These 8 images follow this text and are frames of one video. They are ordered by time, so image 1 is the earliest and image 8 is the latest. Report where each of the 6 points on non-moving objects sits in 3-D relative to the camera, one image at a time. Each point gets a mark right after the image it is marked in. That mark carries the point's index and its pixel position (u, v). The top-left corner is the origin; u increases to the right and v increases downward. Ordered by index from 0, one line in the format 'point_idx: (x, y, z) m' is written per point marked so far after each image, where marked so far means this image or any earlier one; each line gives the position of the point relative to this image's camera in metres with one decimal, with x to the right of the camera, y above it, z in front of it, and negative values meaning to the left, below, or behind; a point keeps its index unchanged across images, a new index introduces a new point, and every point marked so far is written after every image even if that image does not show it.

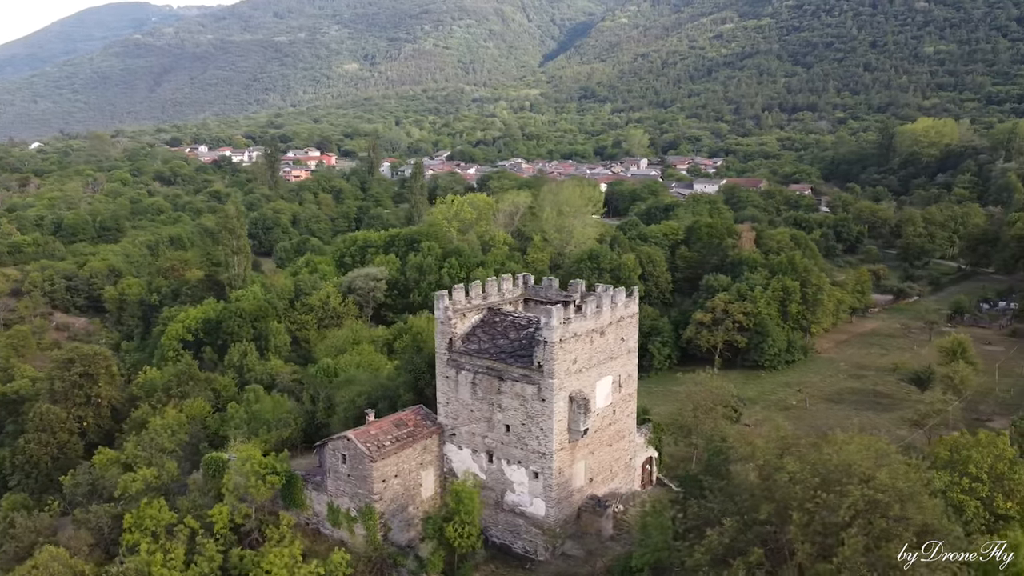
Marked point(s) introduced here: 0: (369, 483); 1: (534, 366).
0: (-3.3, -4.6, +19.1) m
1: (+0.5, -1.8, +18.7) m
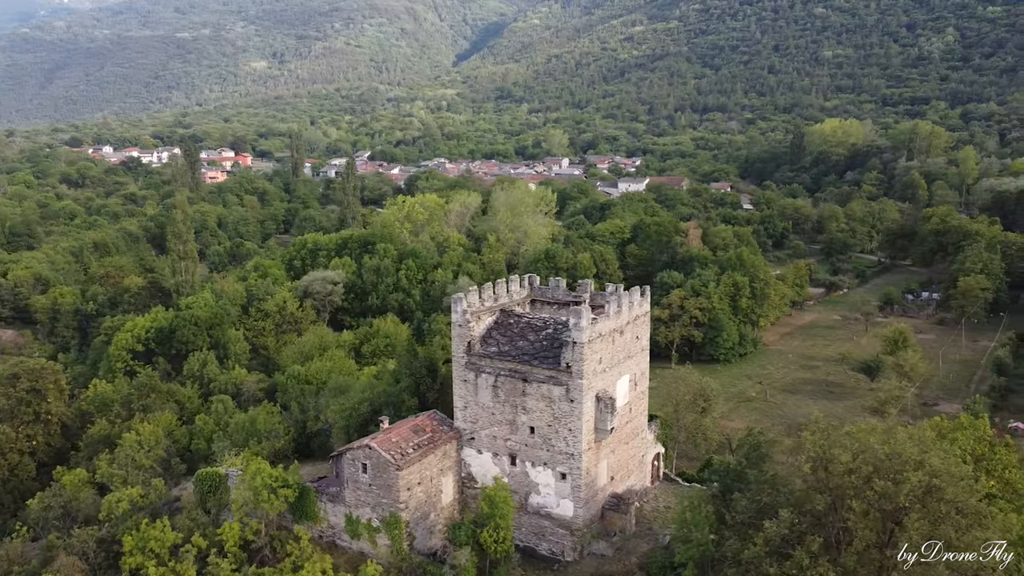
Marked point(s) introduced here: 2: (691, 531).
0: (-2.6, -4.7, +18.7) m
1: (+1.2, -1.8, +18.7) m
2: (+3.8, -5.1, +16.8) m
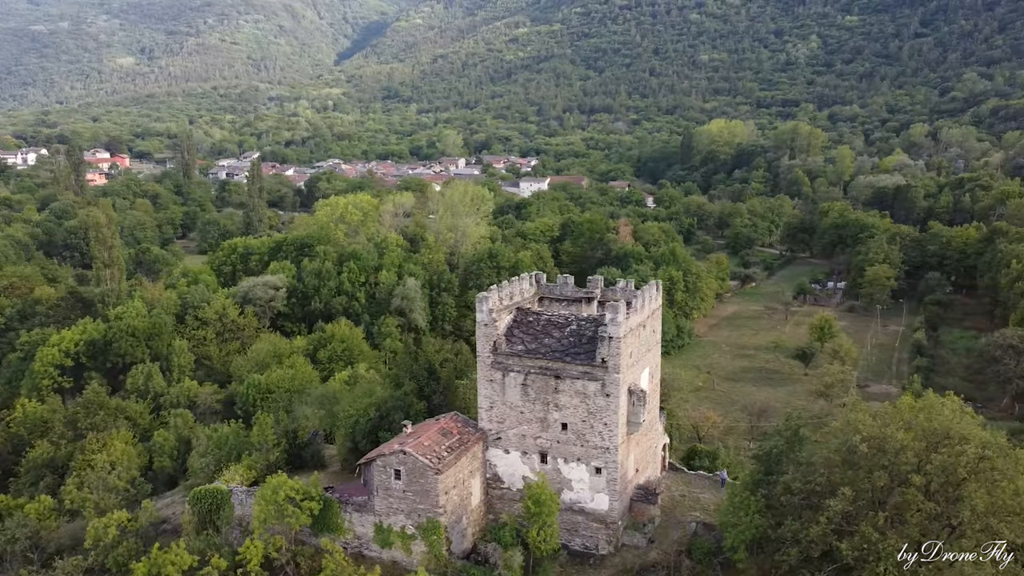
0: (-1.7, -4.7, +18.3) m
1: (+2.0, -1.7, +18.8) m
2: (+4.9, -4.9, +17.4) m
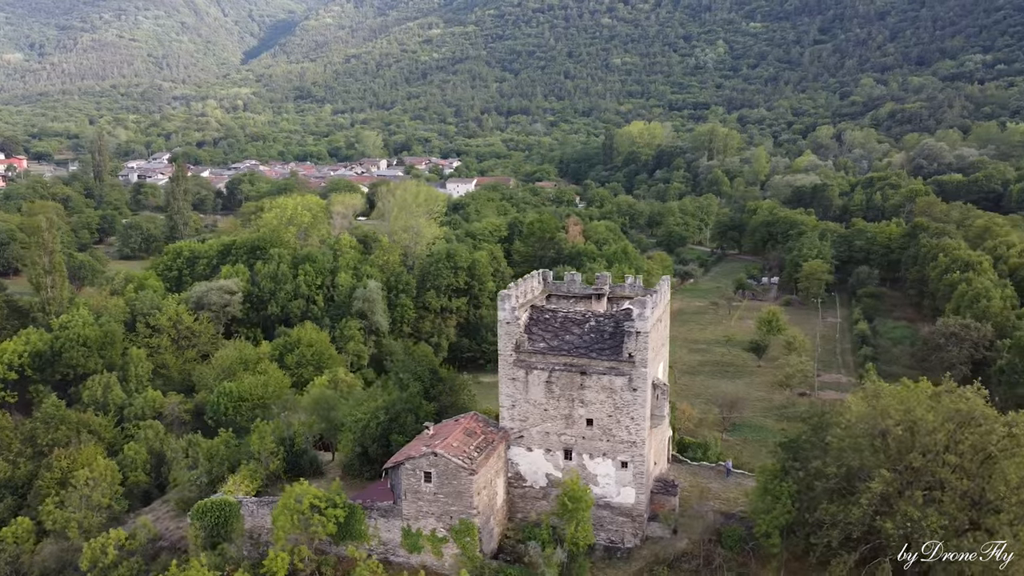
0: (-0.9, -4.7, +18.0) m
1: (+2.6, -1.6, +19.0) m
2: (+5.8, -4.7, +17.9) m
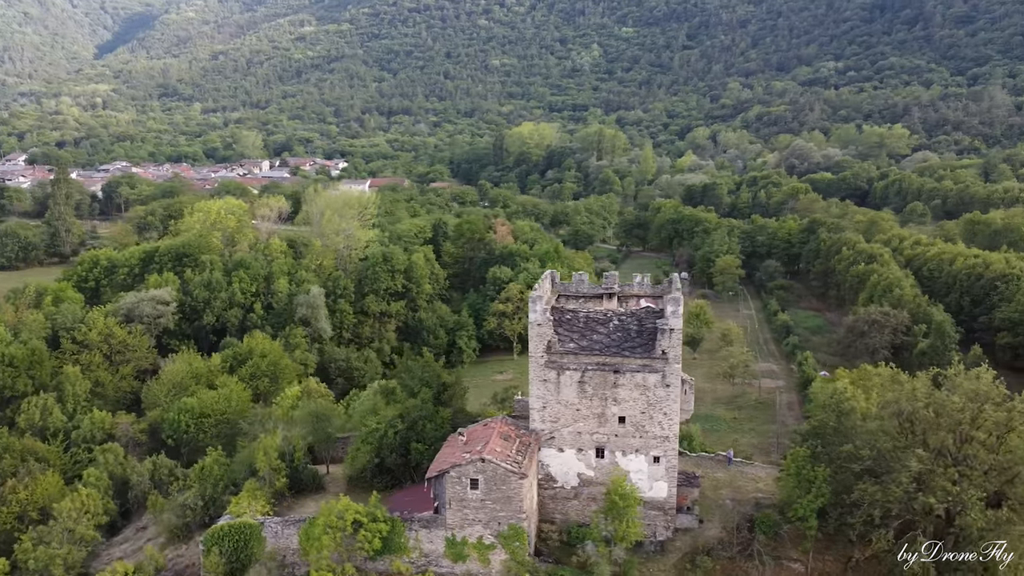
0: (+0.2, -4.8, +17.9) m
1: (+3.5, -1.6, +19.4) m
2: (+6.9, -4.6, +18.8) m
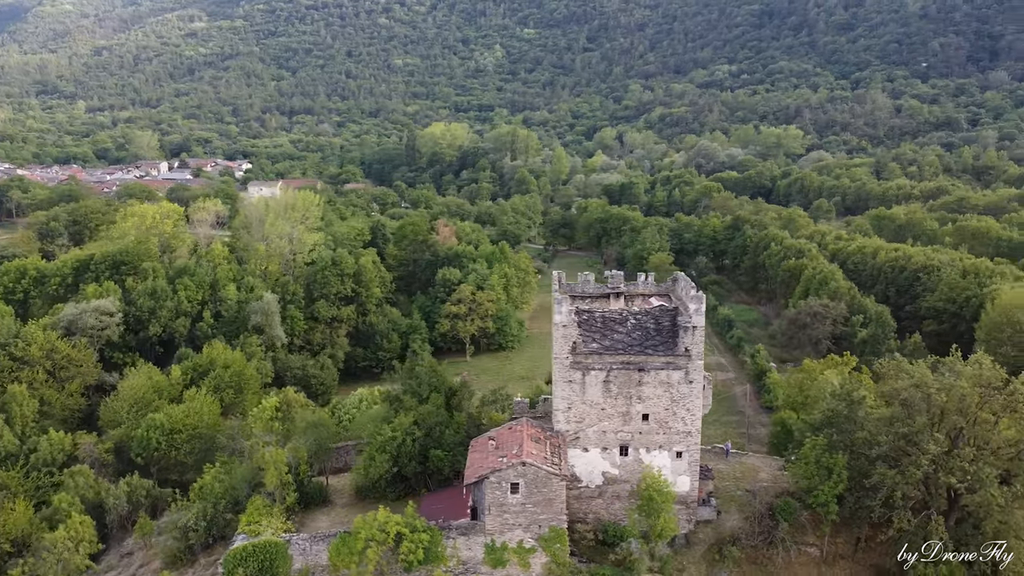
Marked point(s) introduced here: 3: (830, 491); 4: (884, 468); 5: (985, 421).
0: (+1.1, -4.8, +17.9) m
1: (+4.1, -1.6, +19.8) m
2: (+7.6, -4.5, +19.6) m
3: (+7.6, -4.9, +19.3) m
4: (+8.7, -4.2, +18.9) m
5: (+11.0, -3.1, +18.8) m
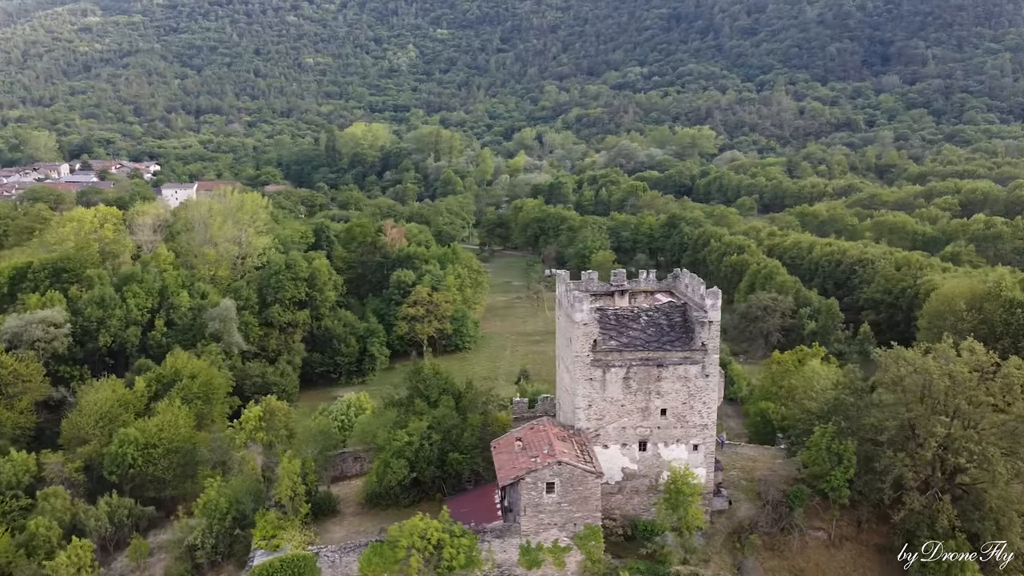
0: (+1.9, -4.8, +18.0) m
1: (+4.6, -1.5, +20.2) m
2: (+8.2, -4.3, +20.4) m
3: (+8.2, -4.7, +20.0) m
4: (+9.4, -4.0, +19.8) m
5: (+11.6, -2.9, +19.9) m
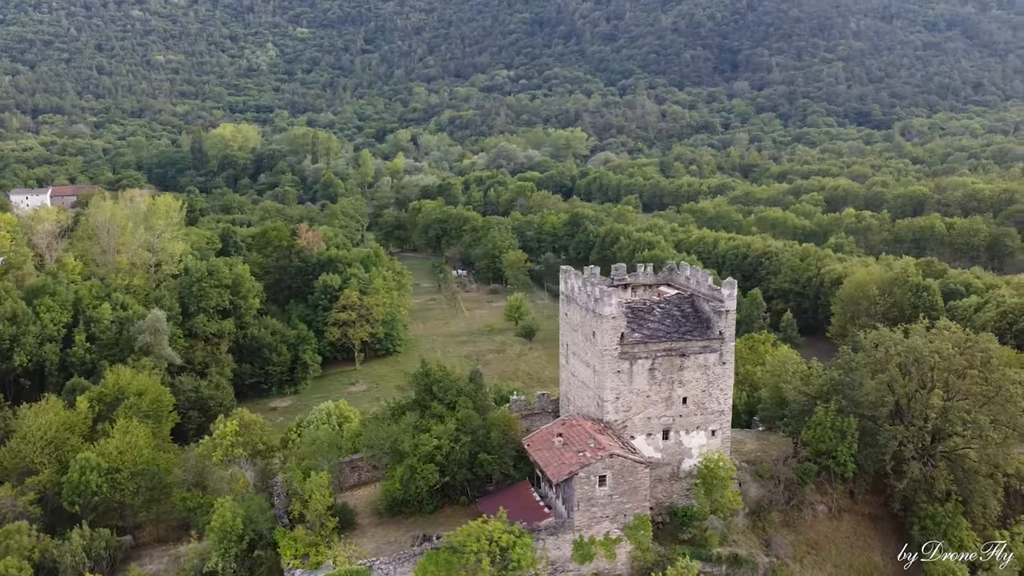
0: (+3.1, -4.6, +18.2) m
1: (+5.3, -1.2, +20.9) m
2: (+8.8, -4.0, +21.7) m
3: (+8.9, -4.4, +21.4) m
4: (+10.0, -3.7, +21.3) m
5: (+12.2, -2.4, +21.8) m
